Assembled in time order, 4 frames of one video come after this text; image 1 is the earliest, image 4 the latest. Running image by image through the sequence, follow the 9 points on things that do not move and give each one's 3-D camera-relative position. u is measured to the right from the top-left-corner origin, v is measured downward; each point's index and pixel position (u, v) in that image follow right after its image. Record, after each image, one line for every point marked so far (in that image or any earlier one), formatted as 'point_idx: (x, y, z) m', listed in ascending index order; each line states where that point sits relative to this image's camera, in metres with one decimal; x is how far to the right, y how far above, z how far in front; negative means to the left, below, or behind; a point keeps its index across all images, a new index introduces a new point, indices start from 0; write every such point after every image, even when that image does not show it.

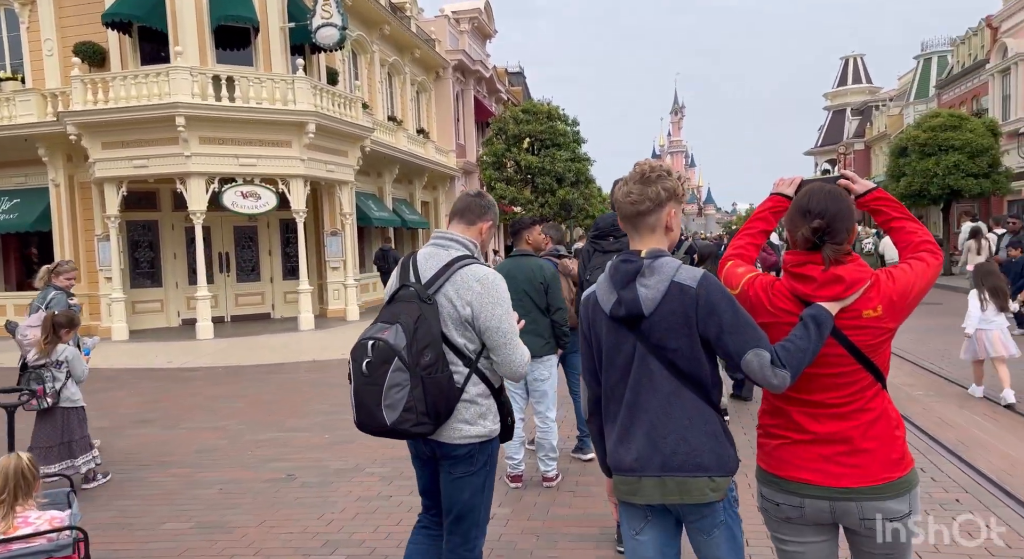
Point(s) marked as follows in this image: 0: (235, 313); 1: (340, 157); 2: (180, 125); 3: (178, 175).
0: (-6.6, -0.8, +17.9) m
1: (-4.1, +2.8, +17.5) m
2: (-6.4, +3.0, +14.6) m
3: (-6.7, +2.1, +15.1) m
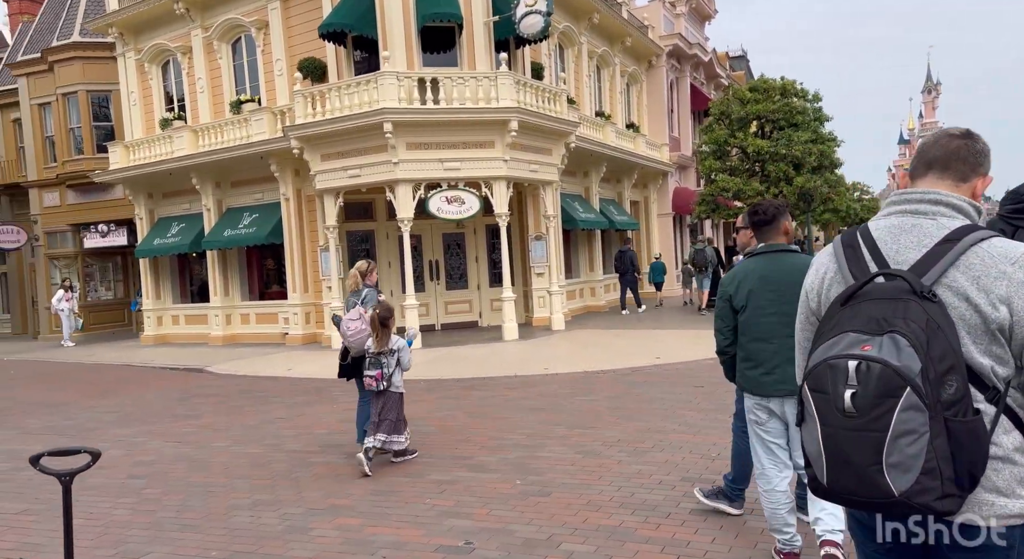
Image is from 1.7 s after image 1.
0: (-1.5, -1.0, +17.5) m
1: (+0.7, +2.7, +16.4) m
2: (-2.4, +2.8, +14.3) m
3: (-2.5, +1.9, +14.9) m
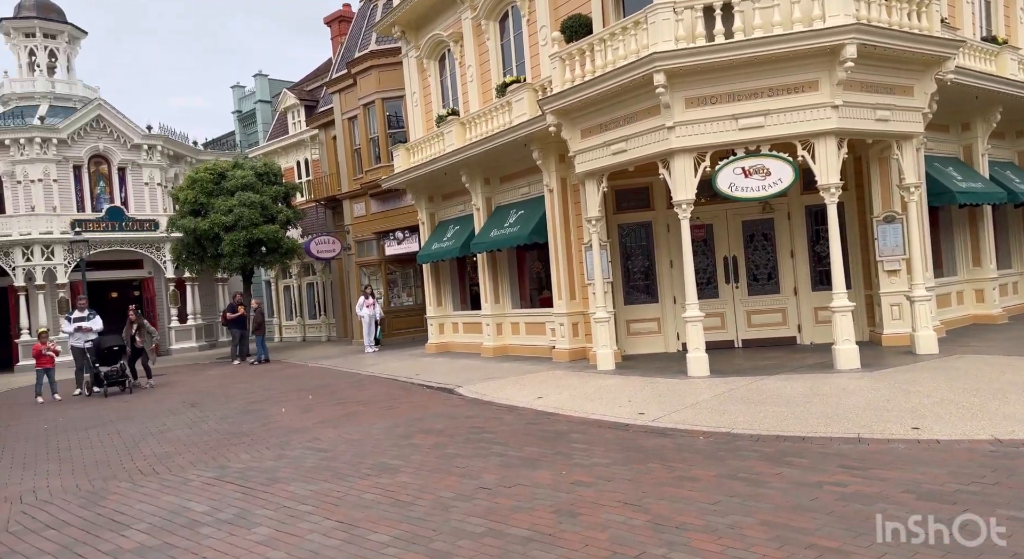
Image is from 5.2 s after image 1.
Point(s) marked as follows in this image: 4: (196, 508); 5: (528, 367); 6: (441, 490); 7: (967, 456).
0: (+4.2, -1.0, +13.1) m
1: (+5.7, +2.7, +11.2) m
2: (+2.1, +2.7, +10.6) m
3: (+2.2, +1.8, +11.1) m
4: (-3.0, -2.2, +7.3) m
5: (+0.3, -1.6, +14.0) m
6: (-0.6, -1.9, +6.4) m
7: (+3.6, -1.5, +6.0) m
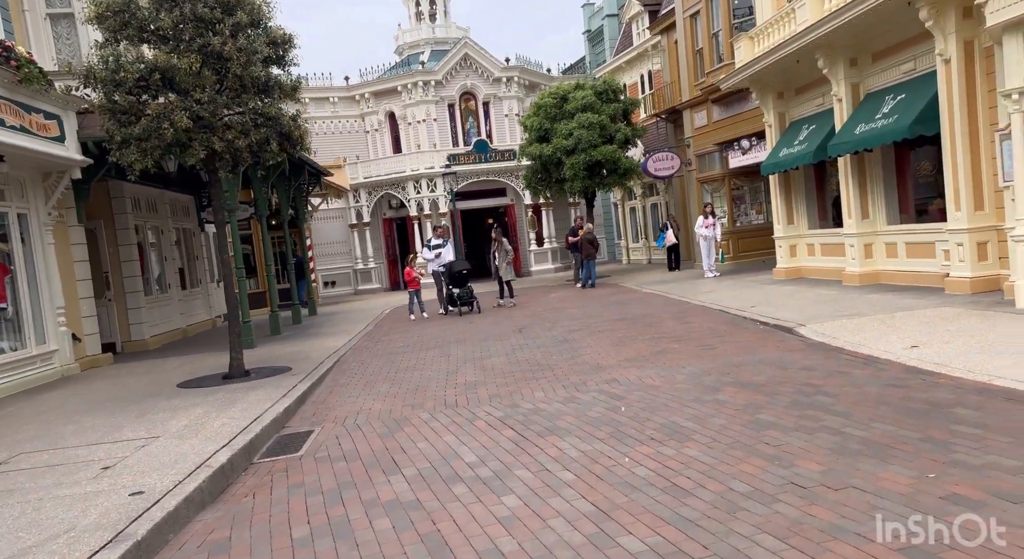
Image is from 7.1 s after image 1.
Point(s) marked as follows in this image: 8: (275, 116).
0: (+8.7, +0.2, +8.3) m
1: (+9.1, +3.7, +5.5) m
2: (+5.6, +3.7, +6.6) m
3: (+6.0, +2.8, +7.2) m
4: (-0.4, -1.5, +6.5) m
5: (+5.7, -0.3, +10.9) m
6: (+1.4, -1.3, +4.6) m
7: (+4.9, -1.0, +2.3) m
8: (-3.2, +2.3, +10.3) m
